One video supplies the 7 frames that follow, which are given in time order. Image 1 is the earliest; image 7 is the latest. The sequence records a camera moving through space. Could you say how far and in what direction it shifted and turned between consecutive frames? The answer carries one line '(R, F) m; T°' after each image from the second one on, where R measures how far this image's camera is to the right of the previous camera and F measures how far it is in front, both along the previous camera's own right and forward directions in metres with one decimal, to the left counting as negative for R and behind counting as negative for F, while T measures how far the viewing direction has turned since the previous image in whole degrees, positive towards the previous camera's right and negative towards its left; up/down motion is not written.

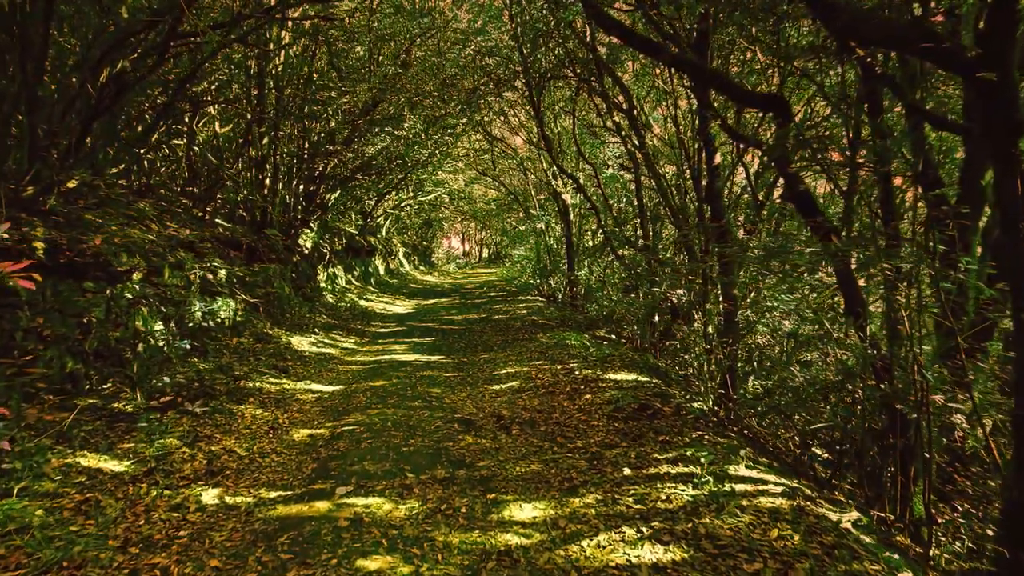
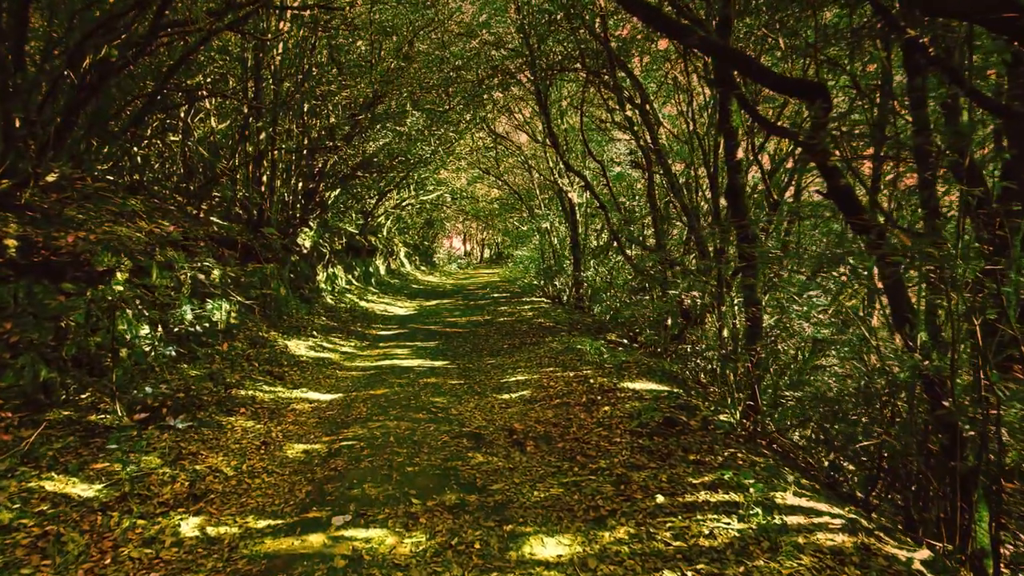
(-0.2, +0.6) m; 0°
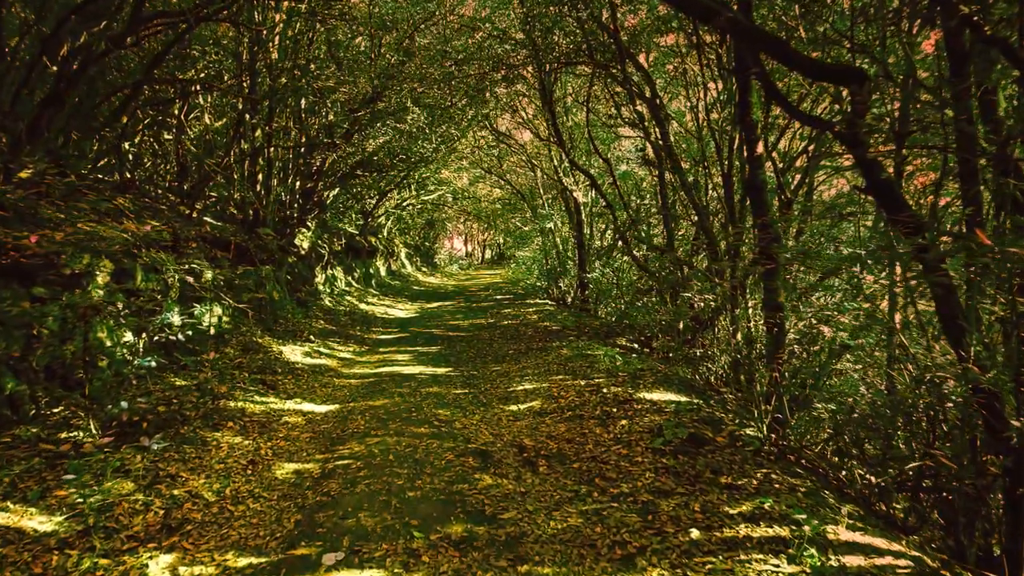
(-0.1, +0.5) m; 0°
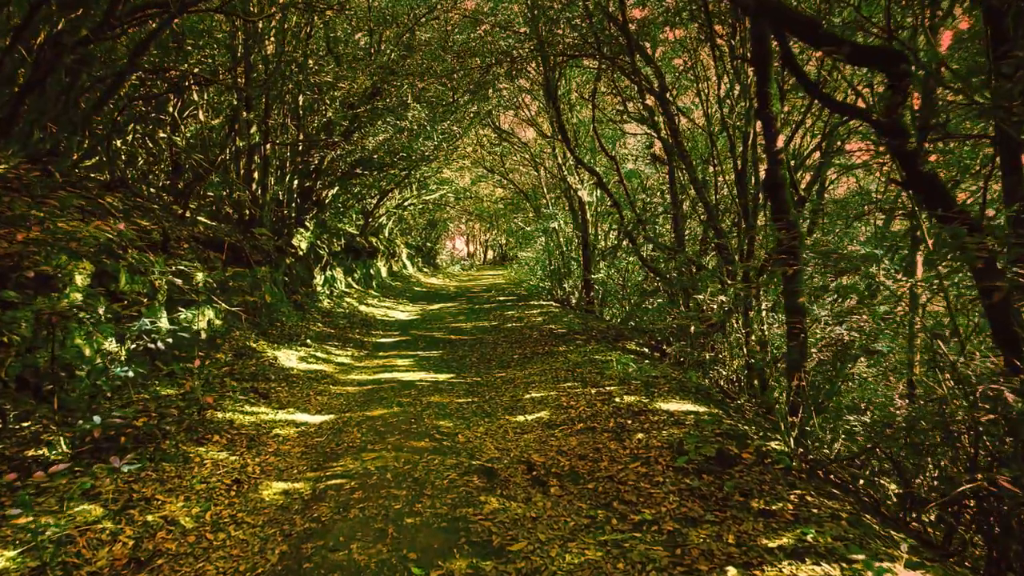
(-0.1, +0.5) m; 0°
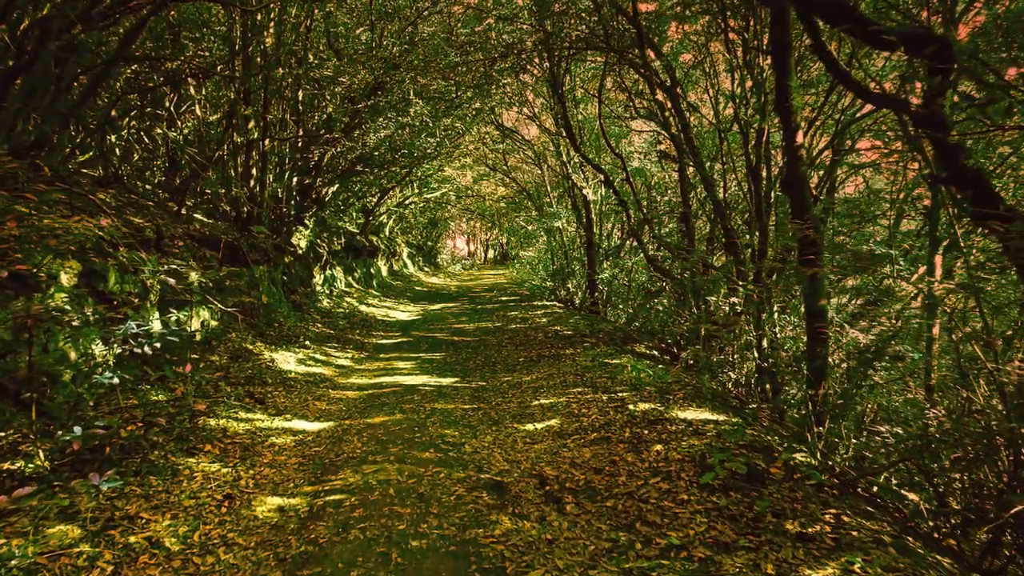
(-0.1, +0.4) m; 0°
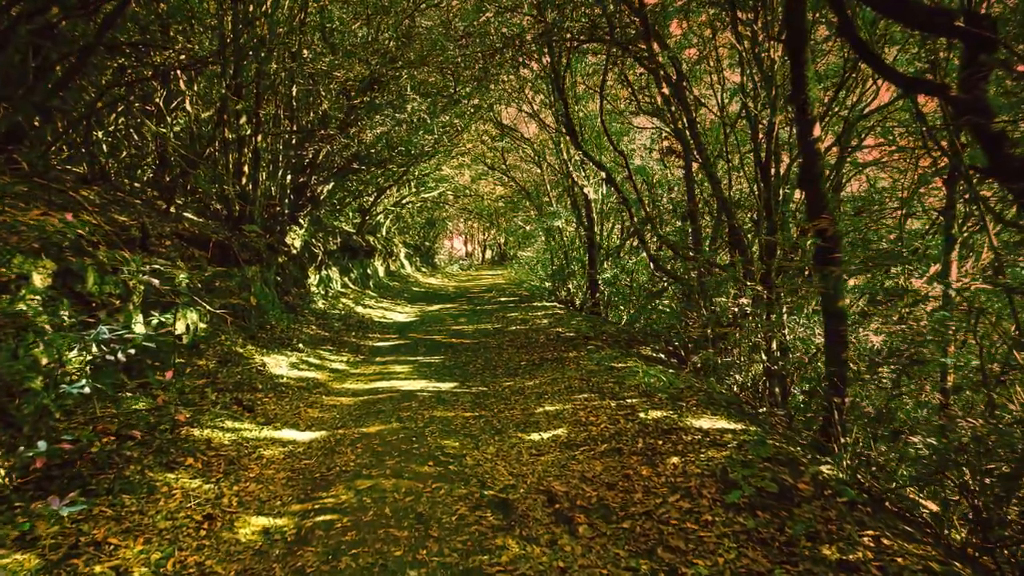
(-0.1, +0.4) m; 0°
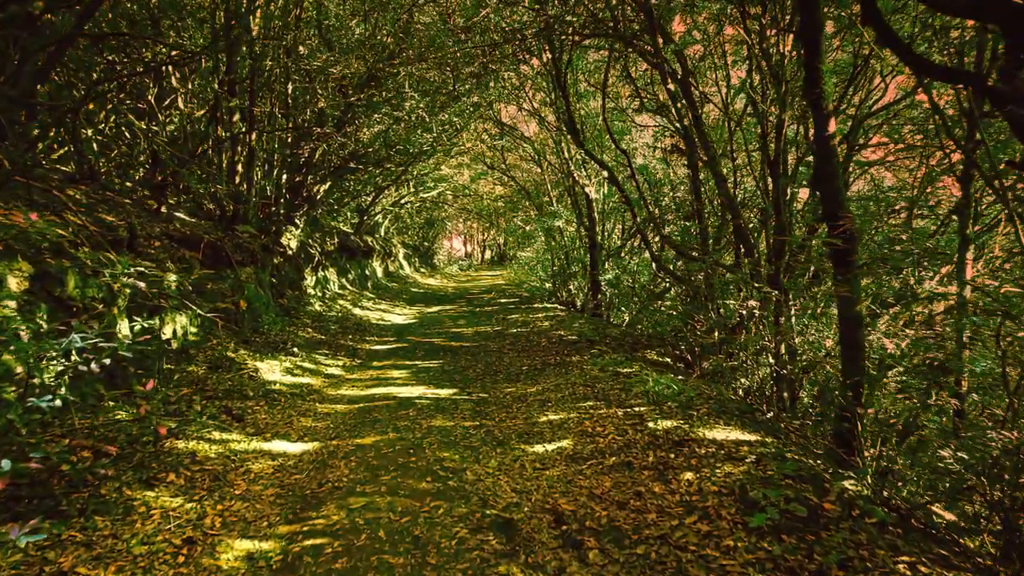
(0.0, +0.3) m; 0°
